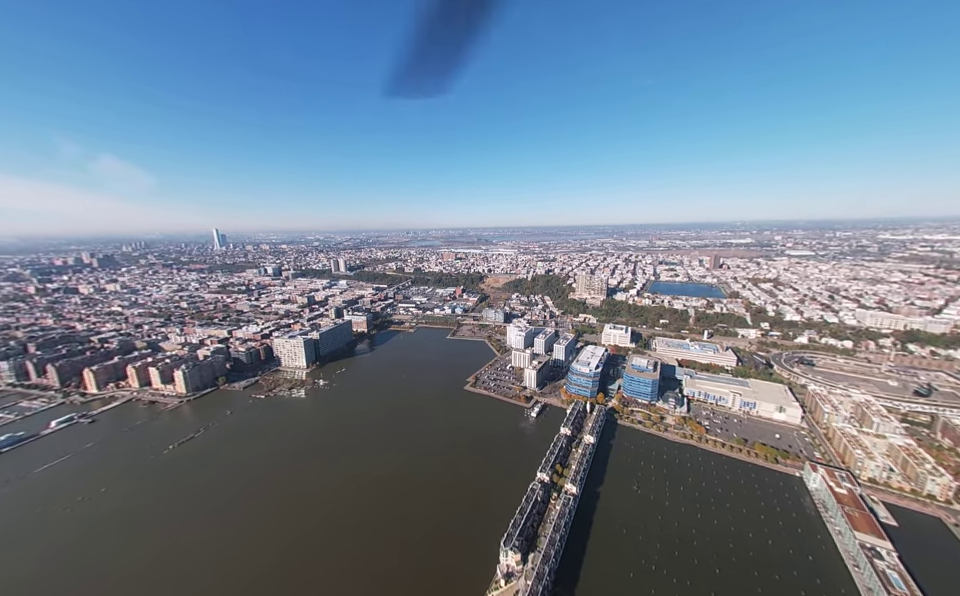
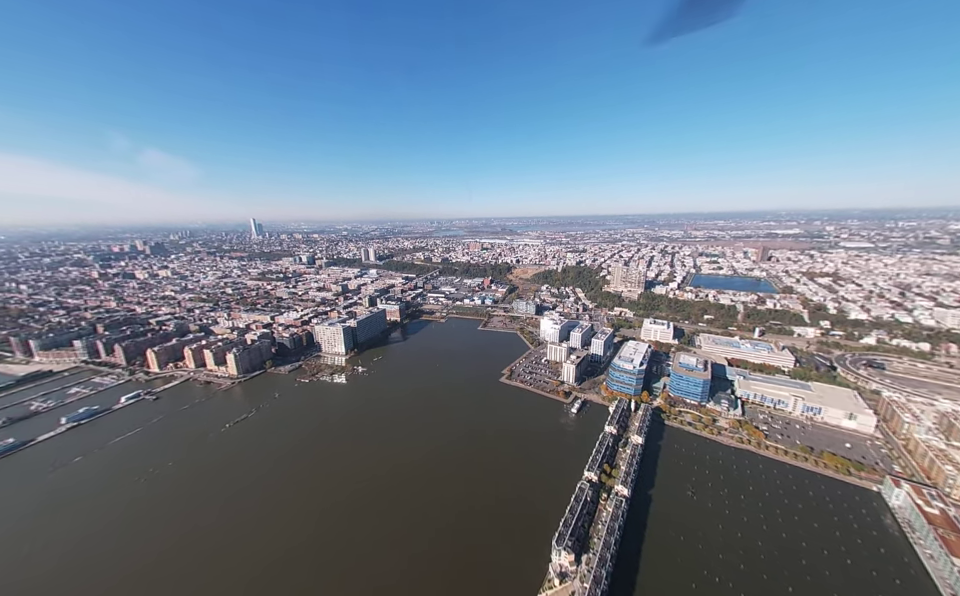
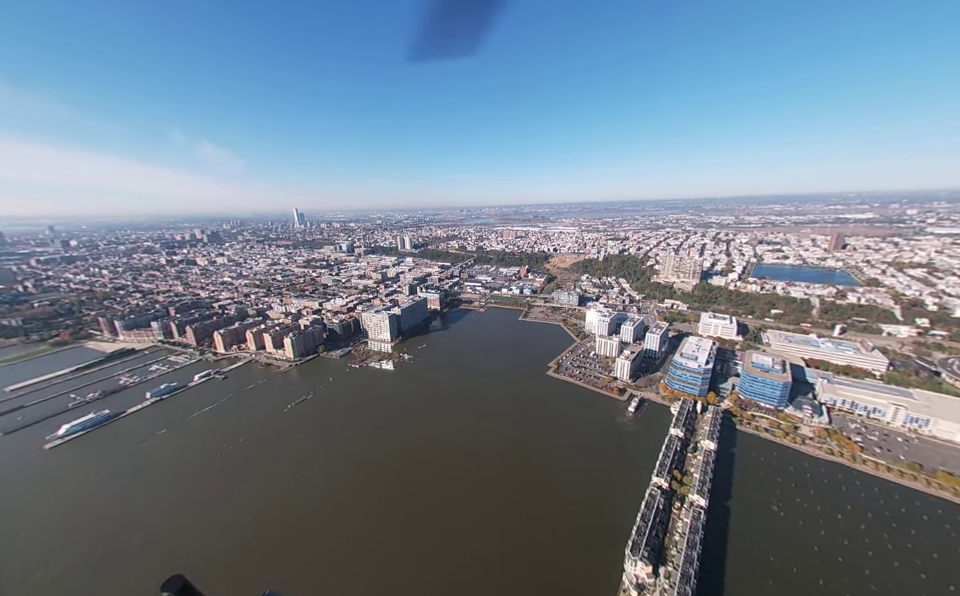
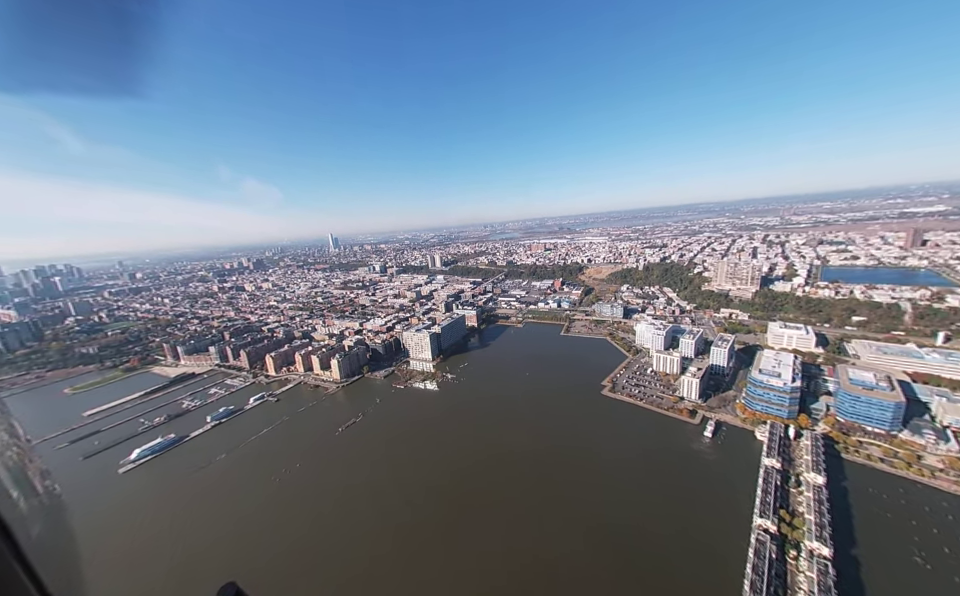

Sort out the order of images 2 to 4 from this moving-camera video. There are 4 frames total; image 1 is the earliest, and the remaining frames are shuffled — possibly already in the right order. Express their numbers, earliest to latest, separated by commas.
2, 3, 4
